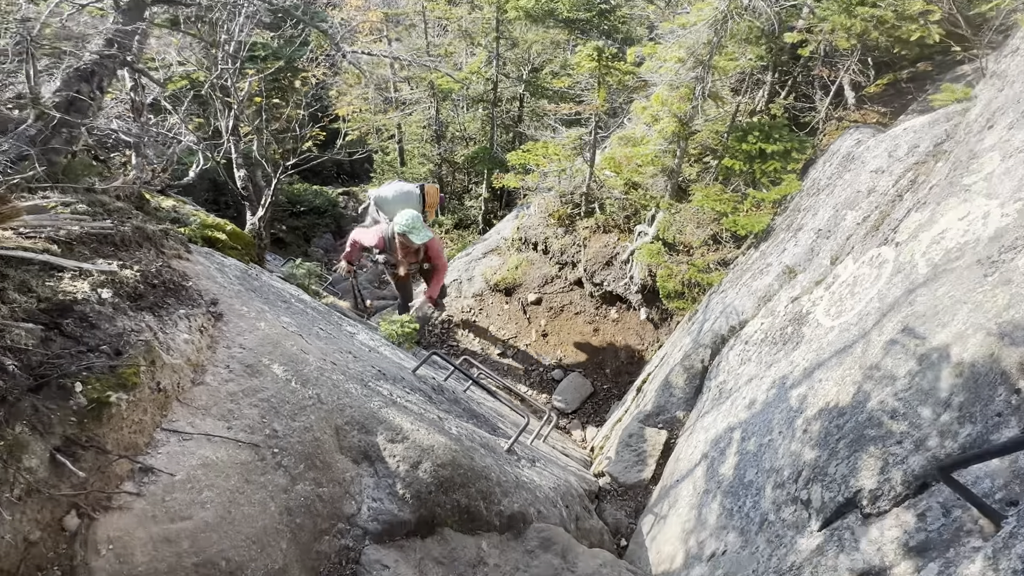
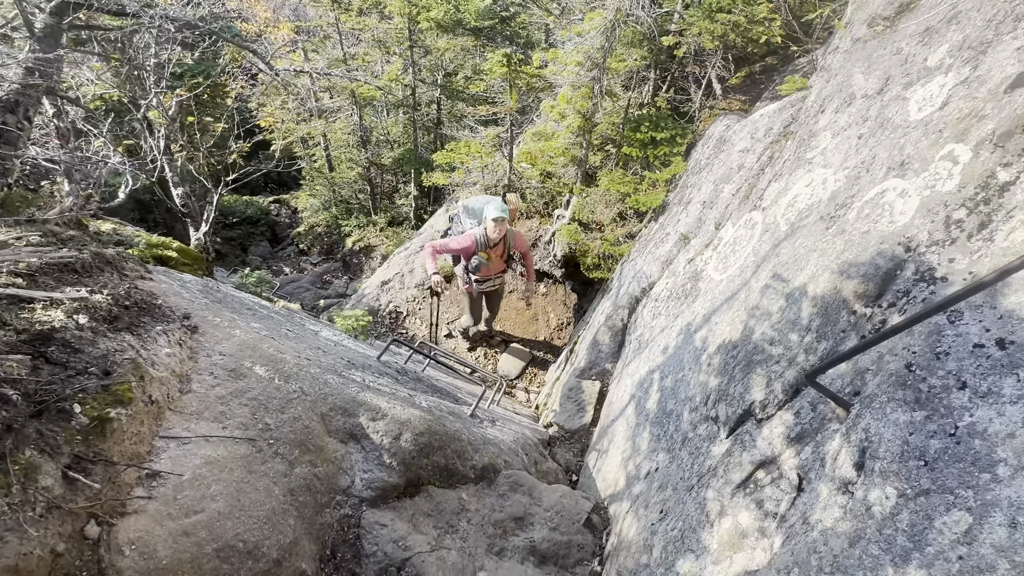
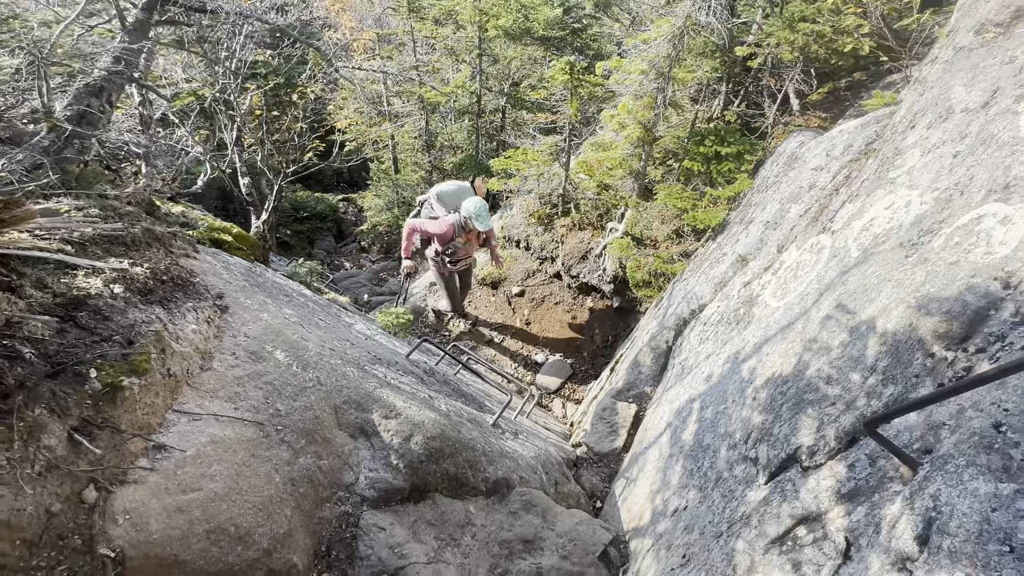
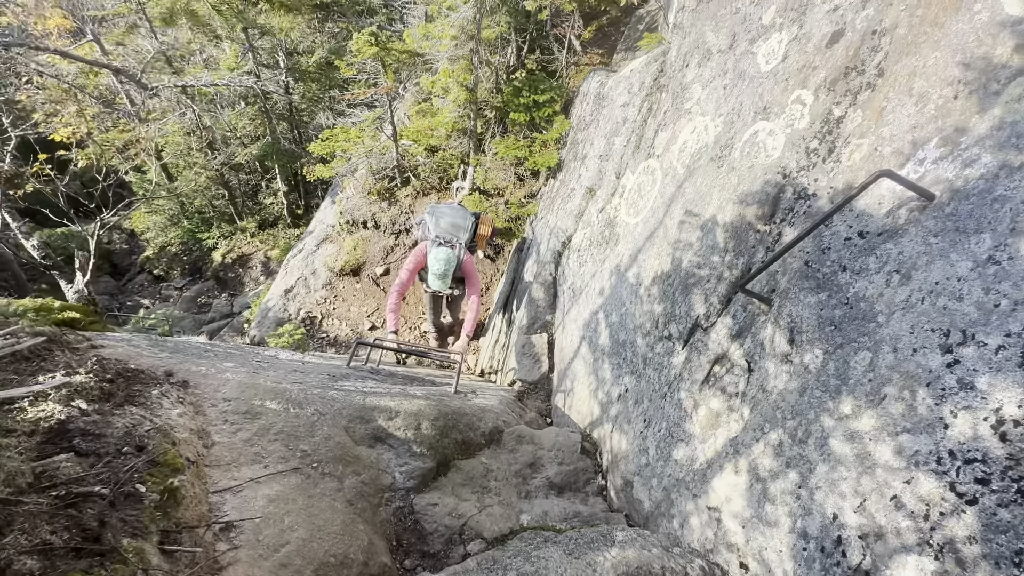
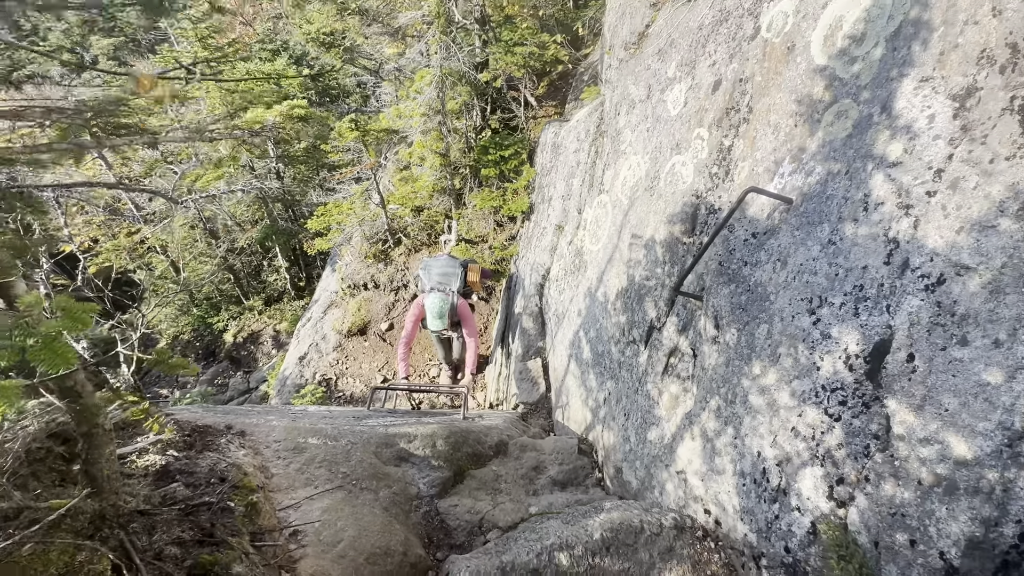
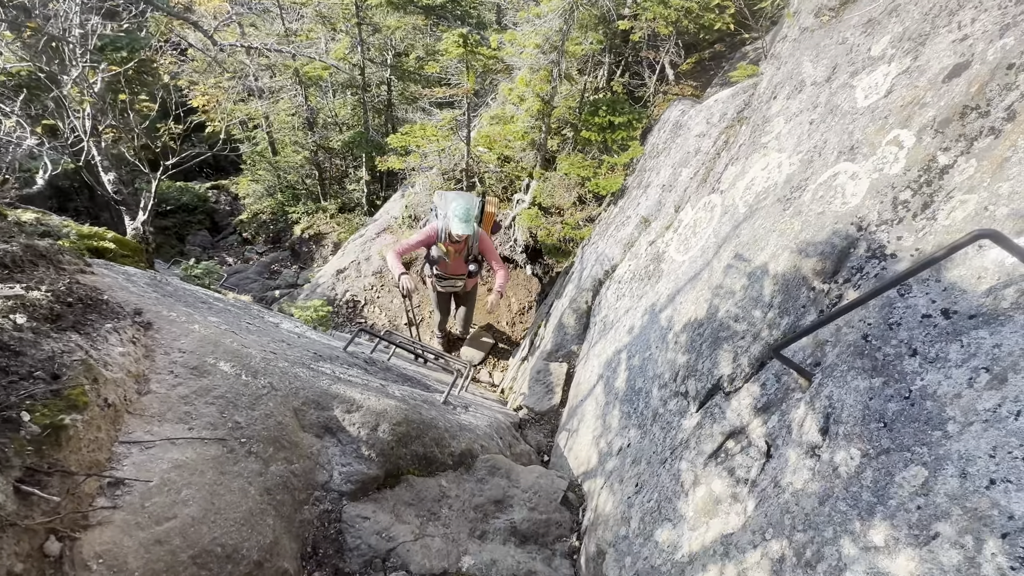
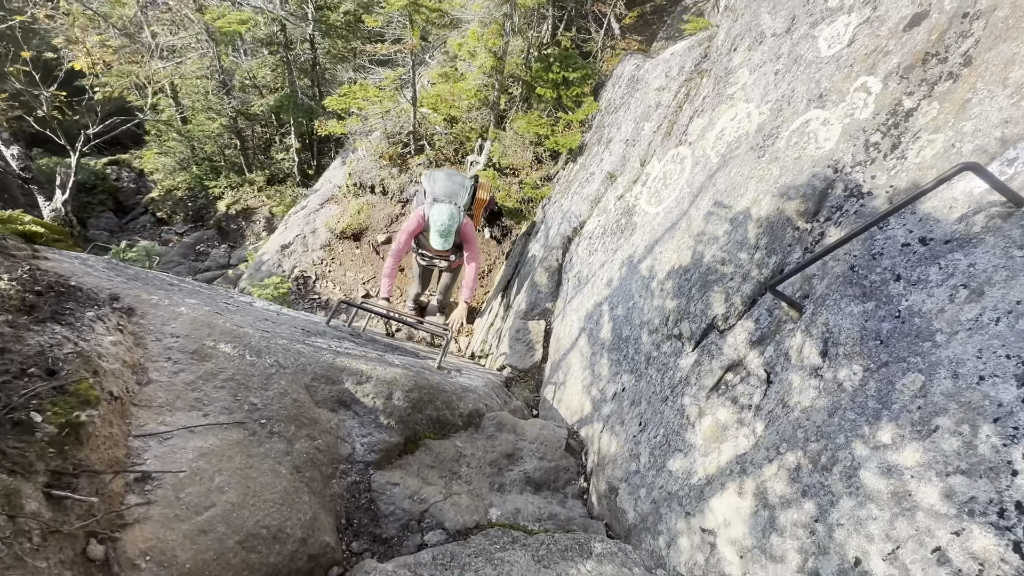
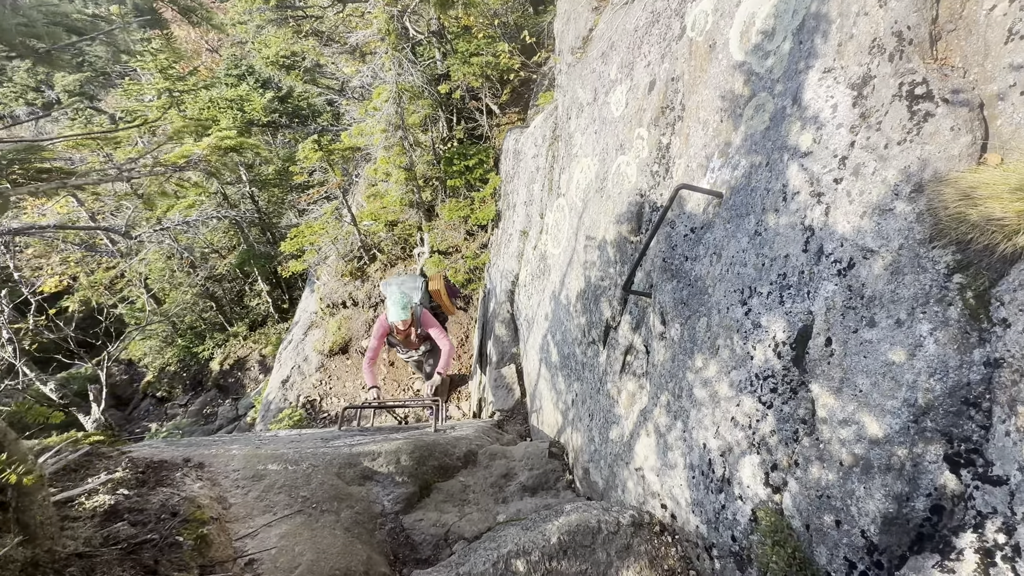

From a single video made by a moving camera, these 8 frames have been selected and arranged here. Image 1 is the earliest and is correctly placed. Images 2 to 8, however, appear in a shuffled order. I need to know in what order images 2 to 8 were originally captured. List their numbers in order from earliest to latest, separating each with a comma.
3, 2, 6, 7, 4, 5, 8
